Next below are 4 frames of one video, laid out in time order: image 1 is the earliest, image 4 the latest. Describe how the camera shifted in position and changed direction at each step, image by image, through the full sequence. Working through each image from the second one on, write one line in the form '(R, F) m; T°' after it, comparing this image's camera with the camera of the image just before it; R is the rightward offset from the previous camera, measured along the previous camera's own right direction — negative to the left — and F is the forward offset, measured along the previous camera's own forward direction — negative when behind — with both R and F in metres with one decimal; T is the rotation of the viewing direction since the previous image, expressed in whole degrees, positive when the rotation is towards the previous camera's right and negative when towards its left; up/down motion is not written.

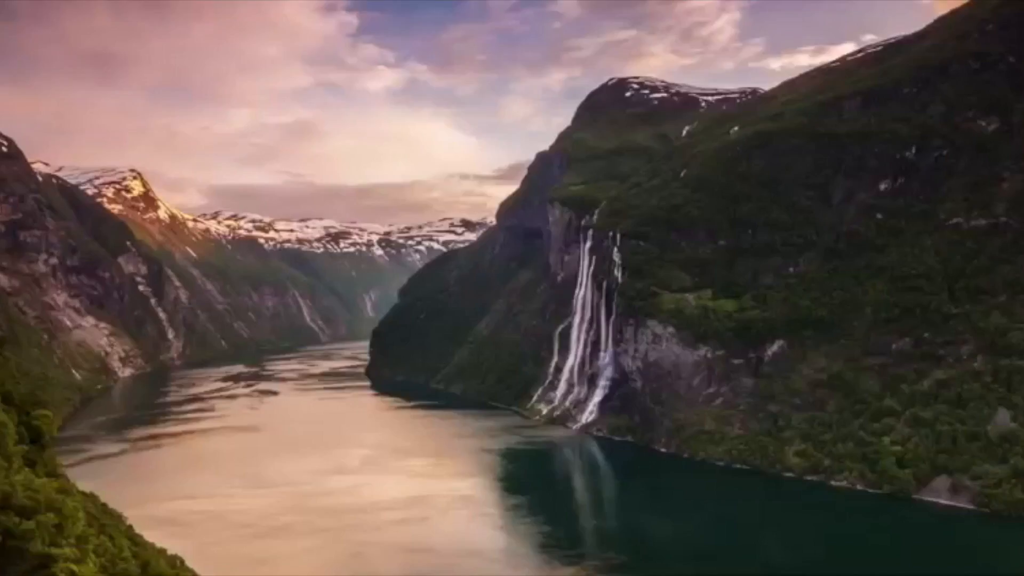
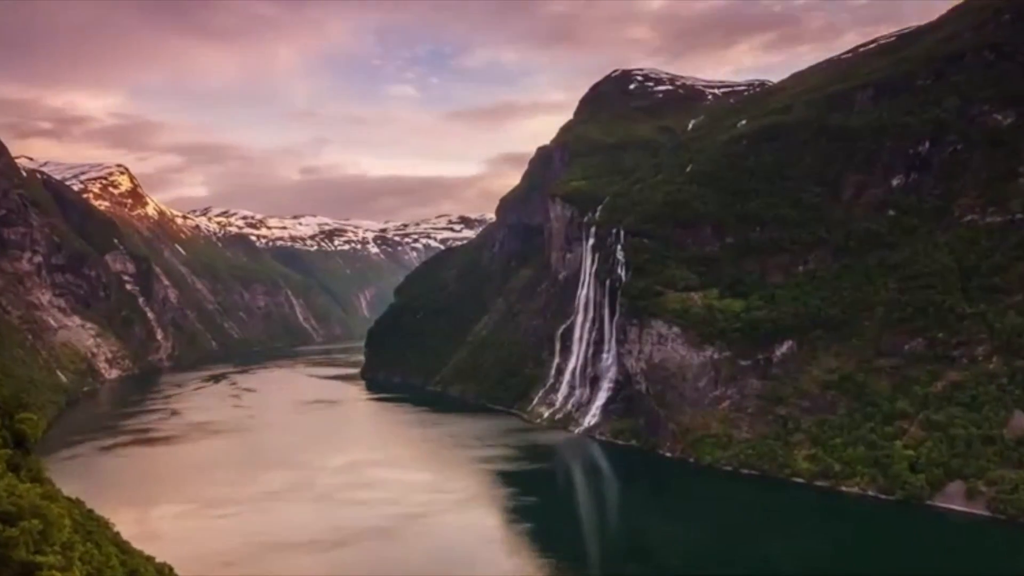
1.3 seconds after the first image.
(0.0, +3.4) m; 0°
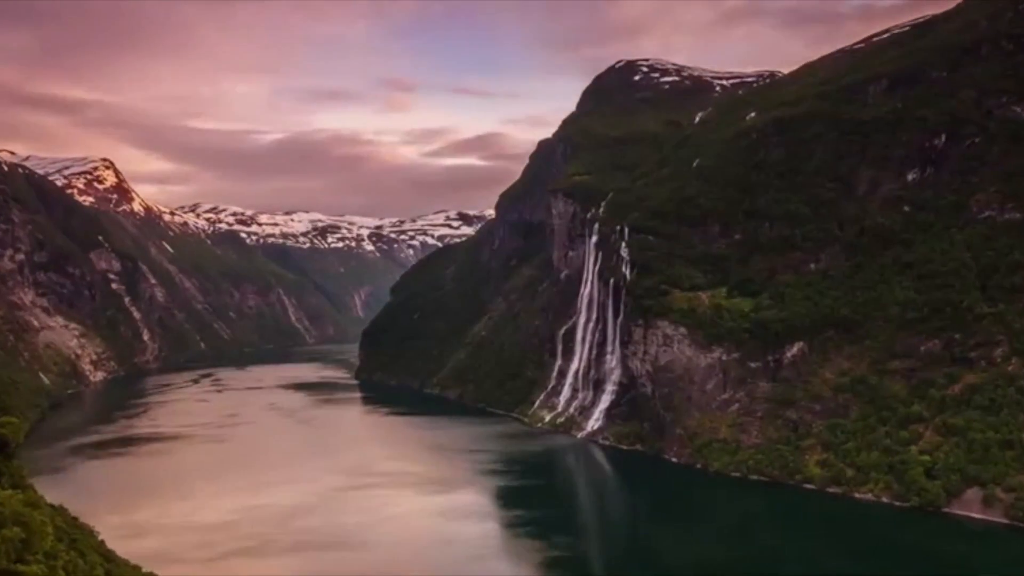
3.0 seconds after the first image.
(0.0, +3.7) m; 0°
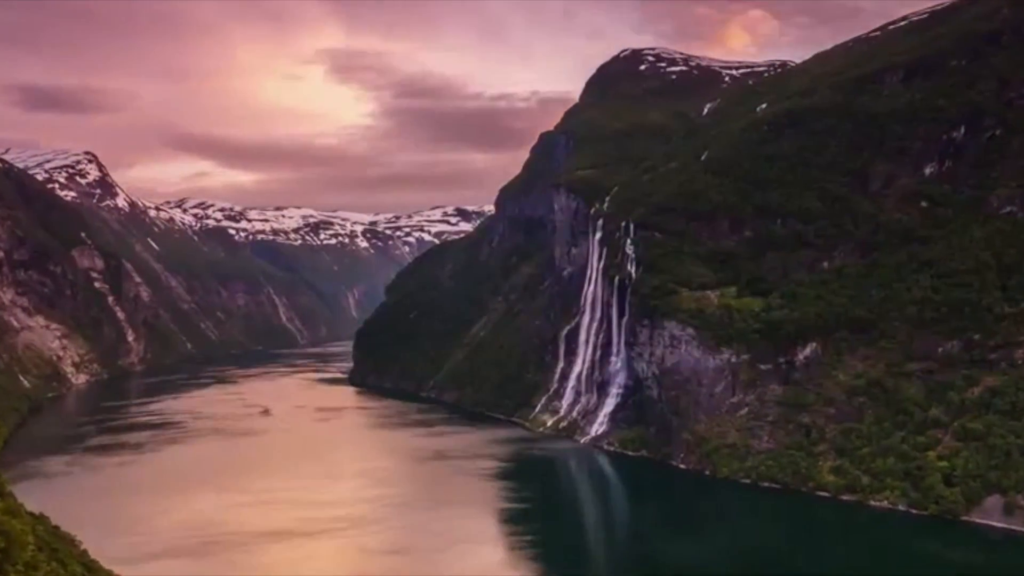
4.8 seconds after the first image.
(0.0, +4.0) m; 0°
